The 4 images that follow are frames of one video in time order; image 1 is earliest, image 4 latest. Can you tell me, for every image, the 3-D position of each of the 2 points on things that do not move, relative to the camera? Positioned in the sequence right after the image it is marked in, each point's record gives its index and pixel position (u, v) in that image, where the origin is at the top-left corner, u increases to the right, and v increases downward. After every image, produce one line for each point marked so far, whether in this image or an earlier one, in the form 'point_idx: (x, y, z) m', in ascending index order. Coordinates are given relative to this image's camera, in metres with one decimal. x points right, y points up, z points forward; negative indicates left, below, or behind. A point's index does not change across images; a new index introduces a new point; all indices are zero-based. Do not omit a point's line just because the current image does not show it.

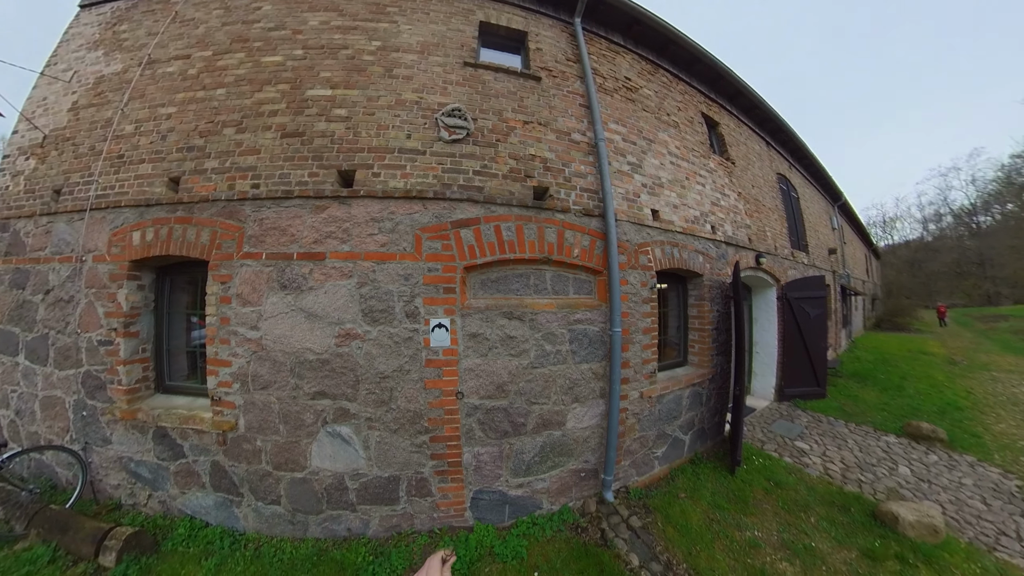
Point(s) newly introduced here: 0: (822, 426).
0: (+5.5, -2.4, +4.5) m
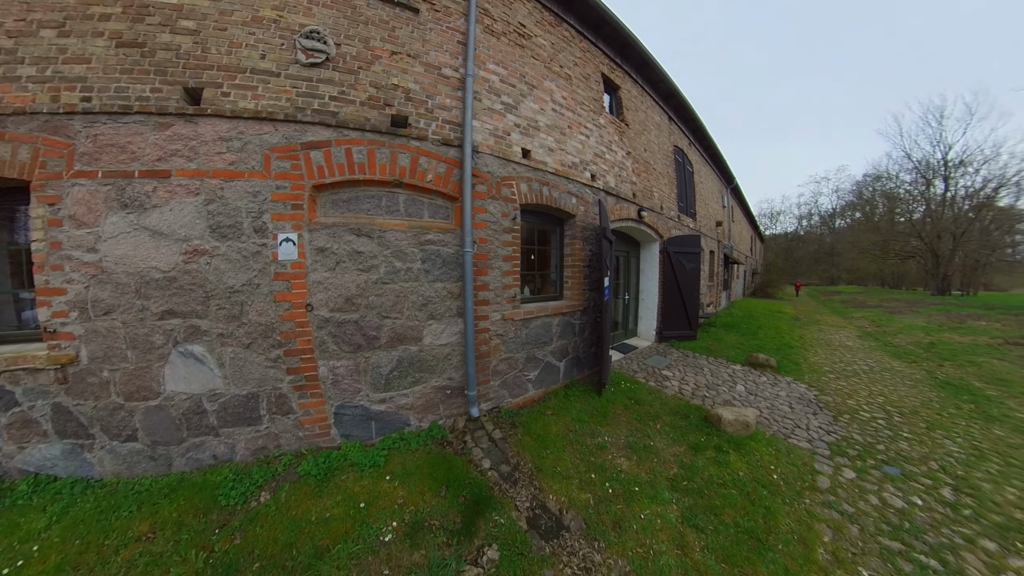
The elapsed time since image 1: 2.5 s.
0: (+3.8, -1.6, +5.4) m
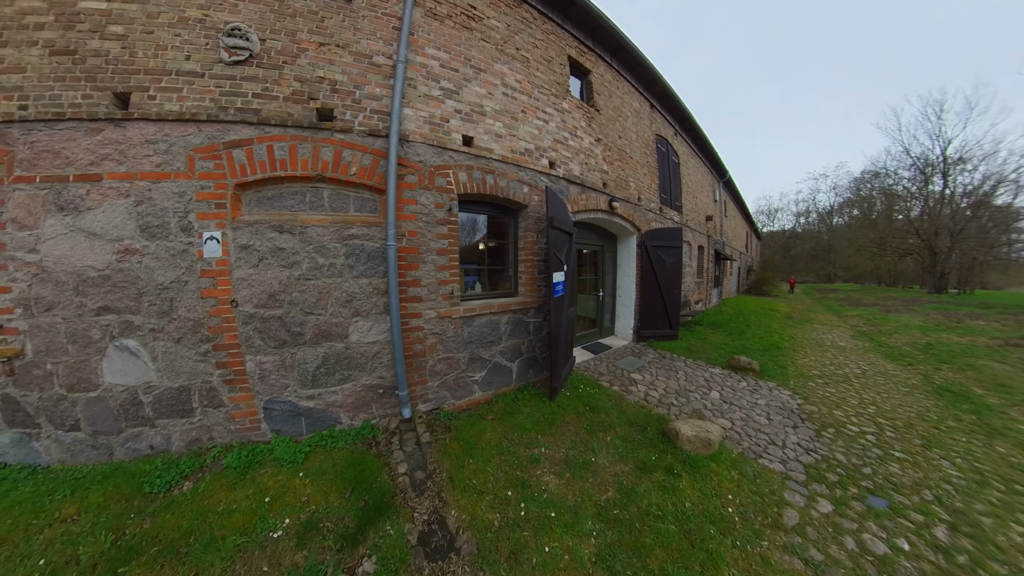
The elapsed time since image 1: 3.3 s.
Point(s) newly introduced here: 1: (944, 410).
0: (+3.0, -1.5, +5.2) m
1: (+6.7, -1.9, +4.0) m
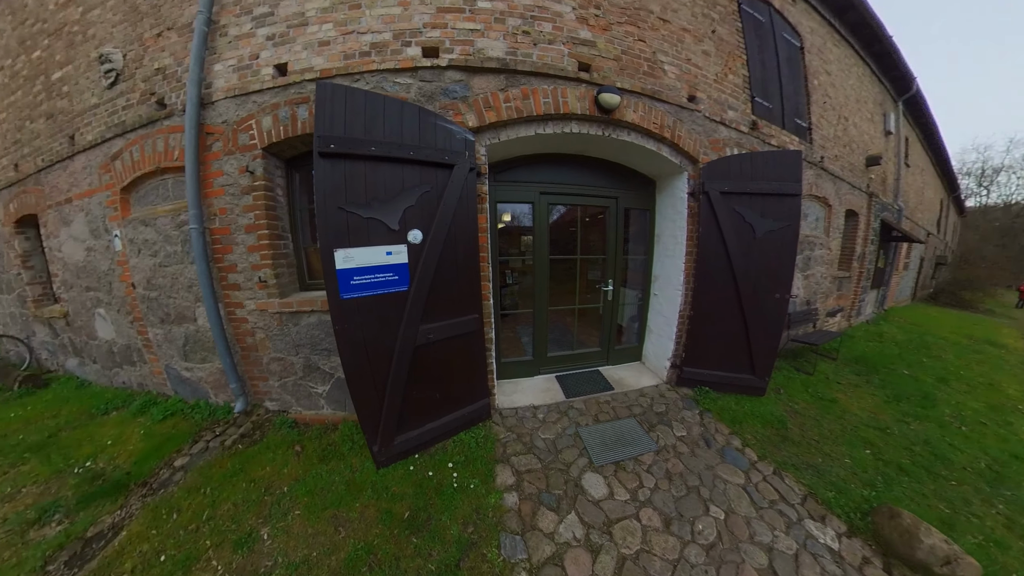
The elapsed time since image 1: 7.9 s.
0: (+2.0, -1.3, +2.7) m
1: (+4.9, -1.7, +0.1) m
